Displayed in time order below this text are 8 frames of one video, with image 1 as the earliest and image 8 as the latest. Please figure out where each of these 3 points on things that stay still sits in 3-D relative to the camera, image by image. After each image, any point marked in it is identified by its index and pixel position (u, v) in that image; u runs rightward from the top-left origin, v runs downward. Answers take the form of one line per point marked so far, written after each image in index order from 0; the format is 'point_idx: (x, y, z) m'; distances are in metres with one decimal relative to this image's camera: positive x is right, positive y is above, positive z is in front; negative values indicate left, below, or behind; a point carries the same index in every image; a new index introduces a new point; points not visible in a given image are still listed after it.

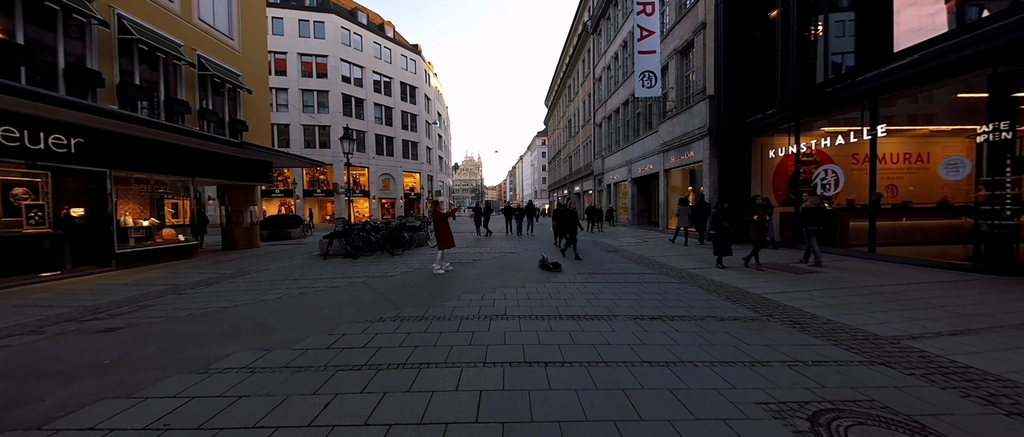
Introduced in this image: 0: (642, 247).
0: (+5.7, -1.2, +13.1) m
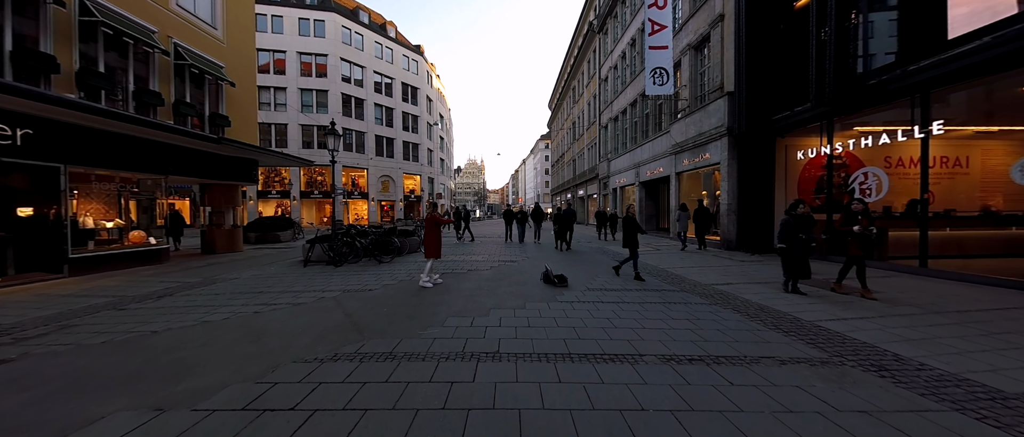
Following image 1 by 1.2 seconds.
0: (+5.7, -1.5, +12.0) m
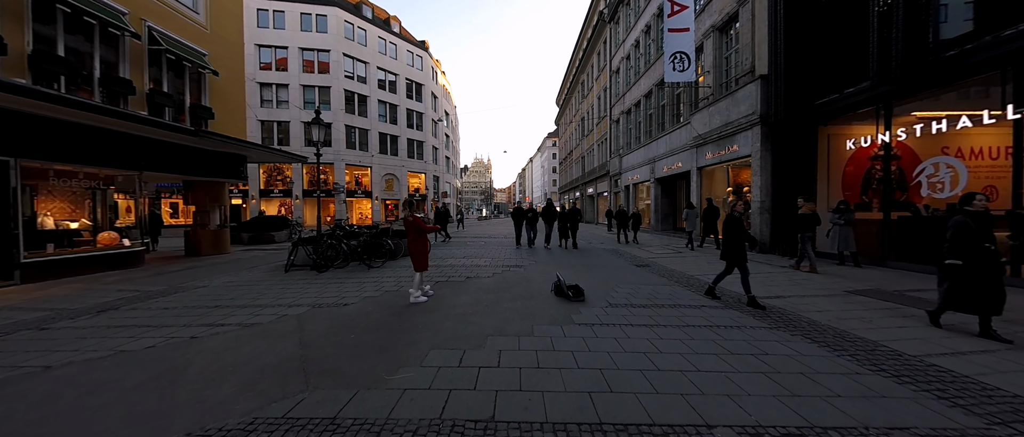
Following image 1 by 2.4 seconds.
0: (+5.9, -1.5, +10.7) m
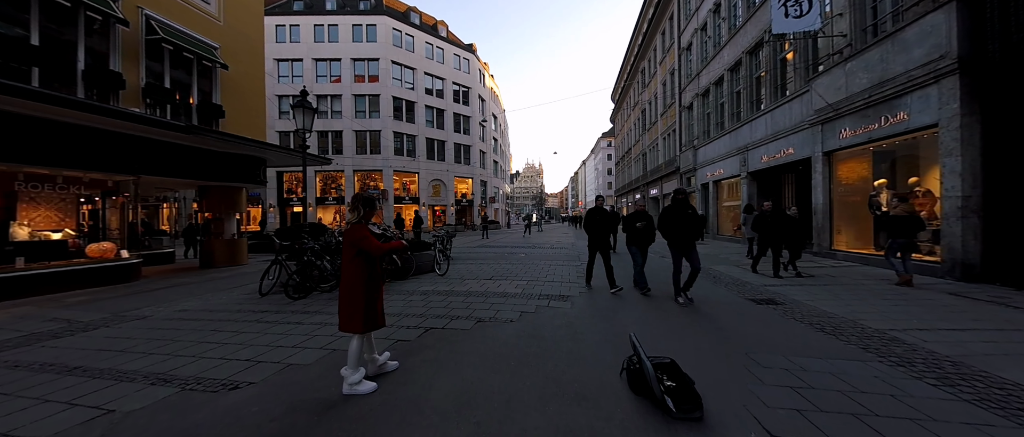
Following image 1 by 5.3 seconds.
0: (+6.9, -1.6, +6.8) m
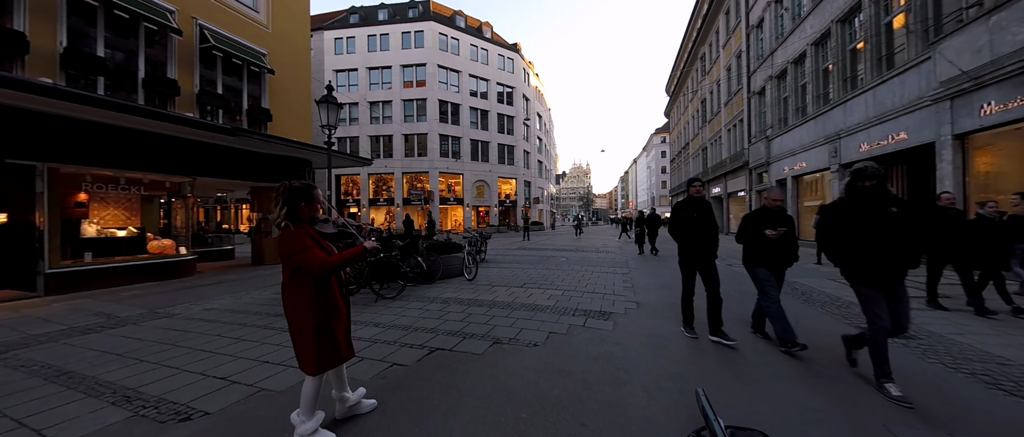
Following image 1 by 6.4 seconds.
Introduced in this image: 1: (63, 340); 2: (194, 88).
0: (+7.5, -1.7, +4.8) m
1: (-5.7, -1.6, +3.9) m
2: (-9.5, +3.9, +9.0) m
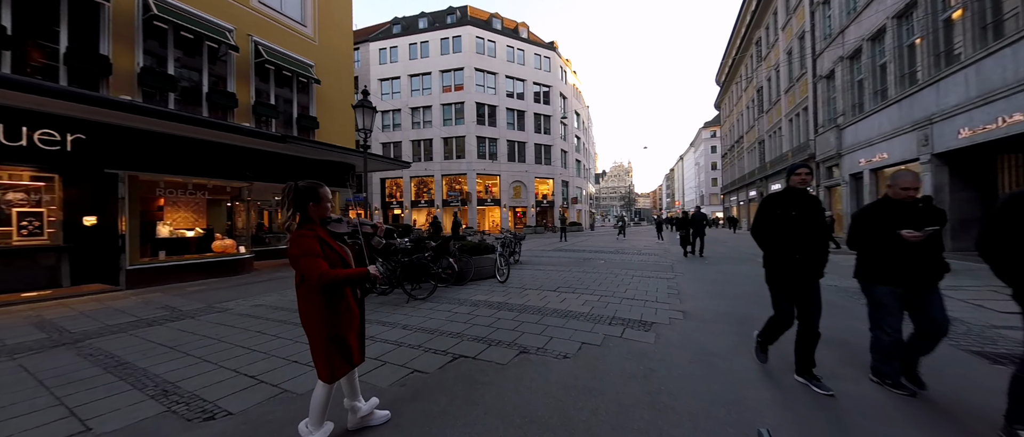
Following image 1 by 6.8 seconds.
0: (+7.8, -1.6, +3.5) m
1: (-5.4, -1.7, +4.3) m
2: (-8.4, +3.9, +9.8) m
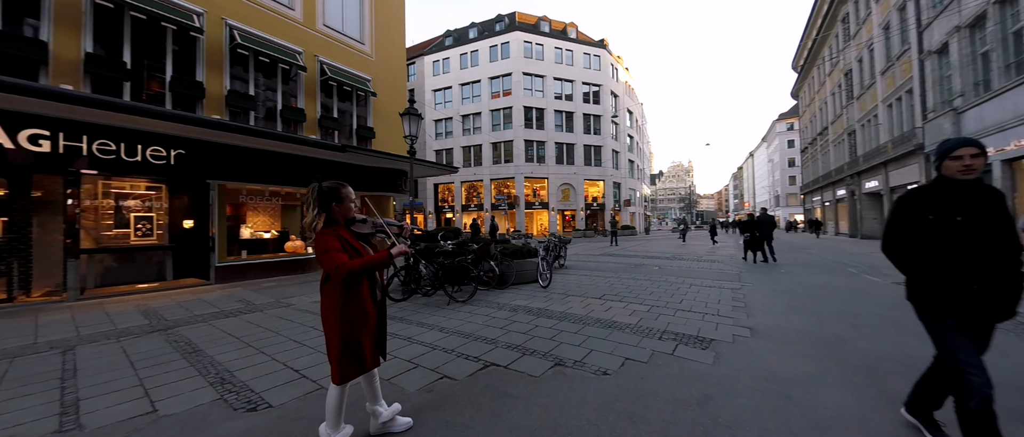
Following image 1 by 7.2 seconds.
0: (+8.1, -1.6, +2.0) m
1: (-4.8, -1.7, +4.8) m
2: (-6.9, +3.8, +10.9) m
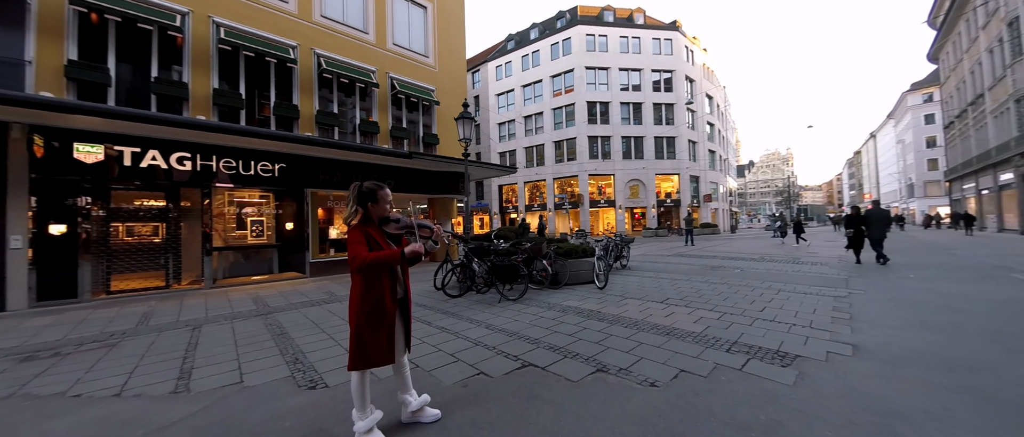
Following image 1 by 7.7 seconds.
0: (+8.0, -1.4, +0.1) m
1: (-4.0, -1.7, +5.7) m
2: (-4.8, +3.7, +12.1) m
